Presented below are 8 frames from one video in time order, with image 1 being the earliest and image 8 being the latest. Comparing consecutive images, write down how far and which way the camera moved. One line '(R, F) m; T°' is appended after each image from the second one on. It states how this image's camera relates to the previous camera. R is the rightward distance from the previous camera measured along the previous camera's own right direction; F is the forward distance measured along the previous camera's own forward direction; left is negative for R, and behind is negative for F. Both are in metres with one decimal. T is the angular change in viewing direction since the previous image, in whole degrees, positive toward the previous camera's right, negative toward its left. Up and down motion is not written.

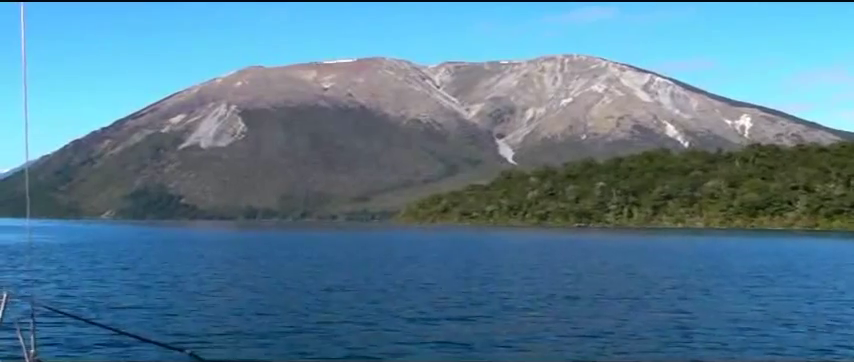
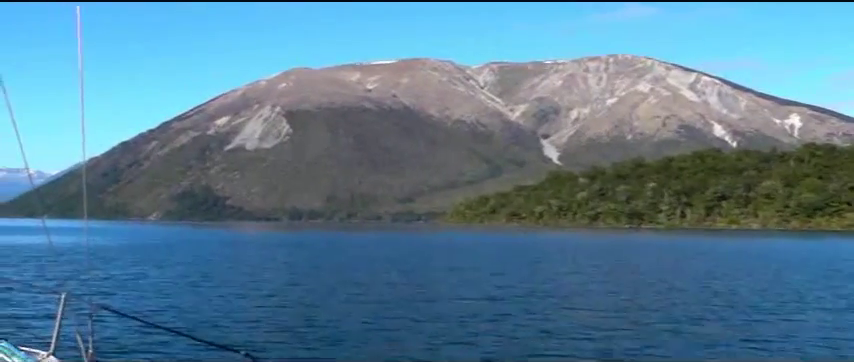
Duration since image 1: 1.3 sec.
(-0.8, +0.7) m; -2°
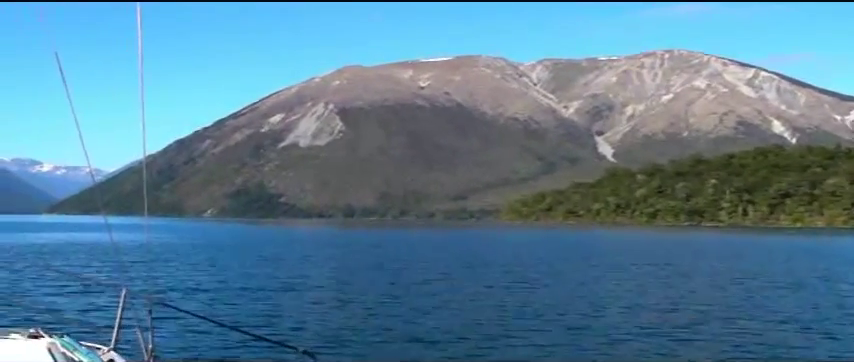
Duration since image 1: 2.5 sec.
(-0.6, +0.7) m; -3°
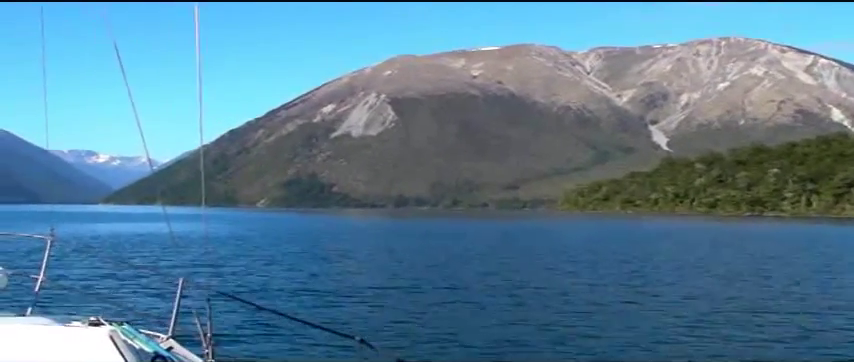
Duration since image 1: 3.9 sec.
(-0.6, +0.8) m; -3°
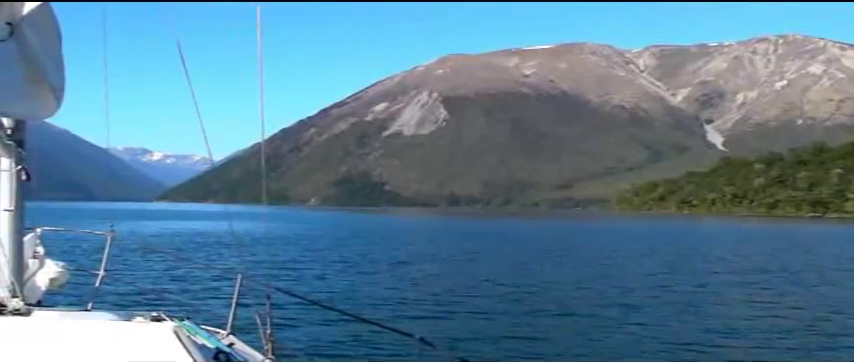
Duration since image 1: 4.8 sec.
(-0.7, +0.3) m; -3°
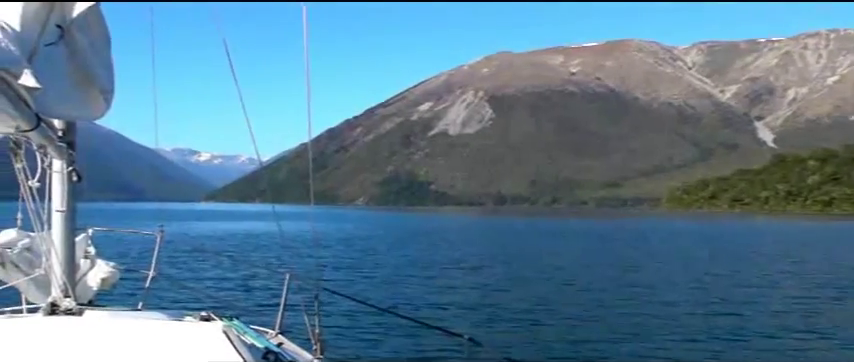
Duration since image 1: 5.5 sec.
(-0.2, +0.5) m; -2°
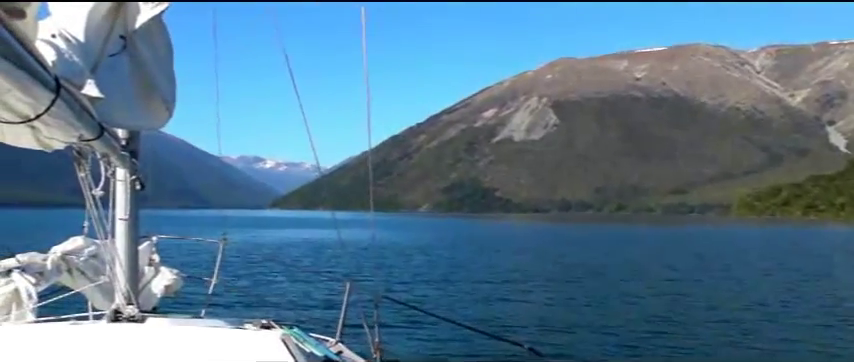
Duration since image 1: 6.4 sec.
(+0.3, +0.5) m; -4°
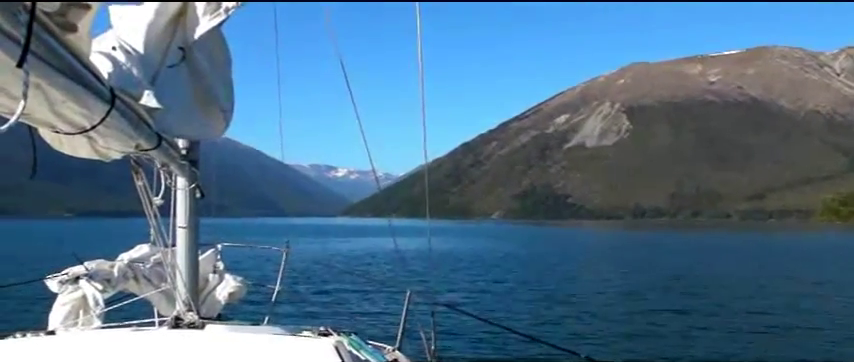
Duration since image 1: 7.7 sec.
(+1.3, +0.1) m; -4°
